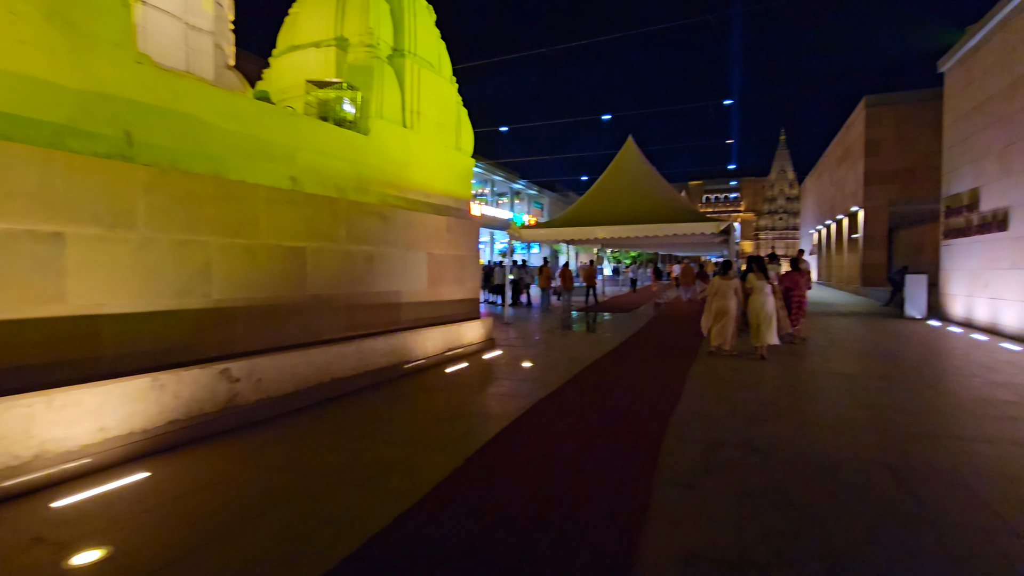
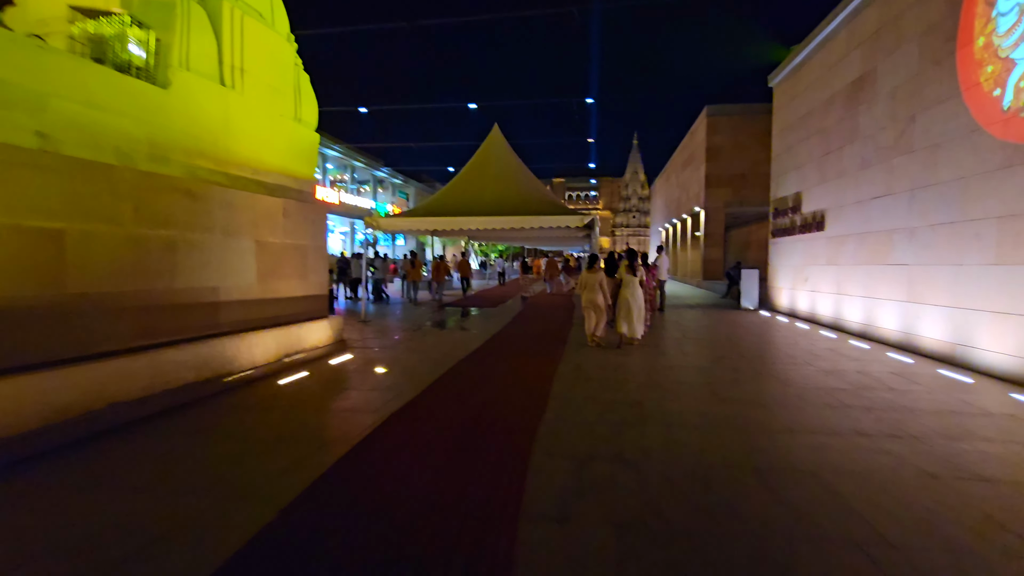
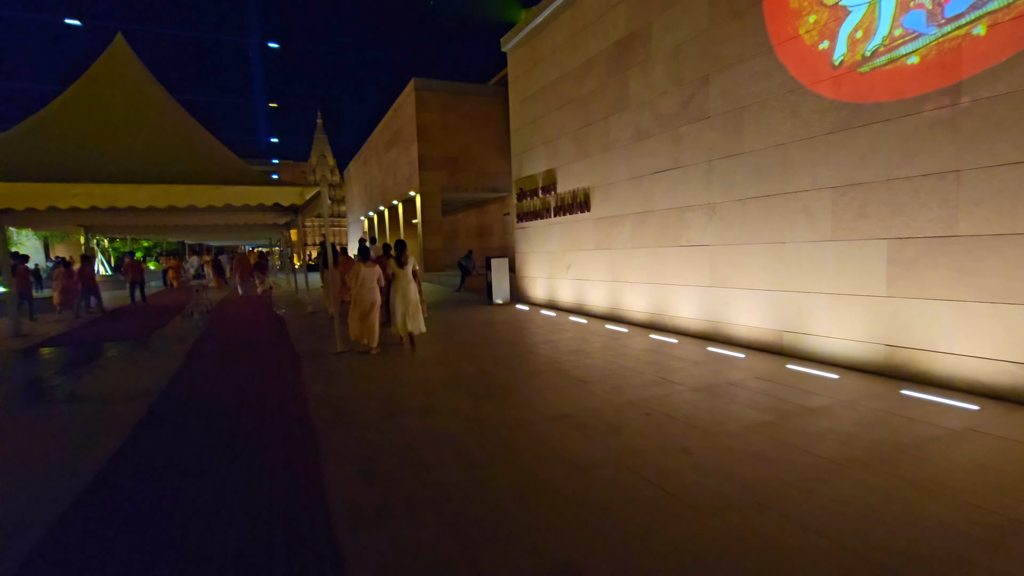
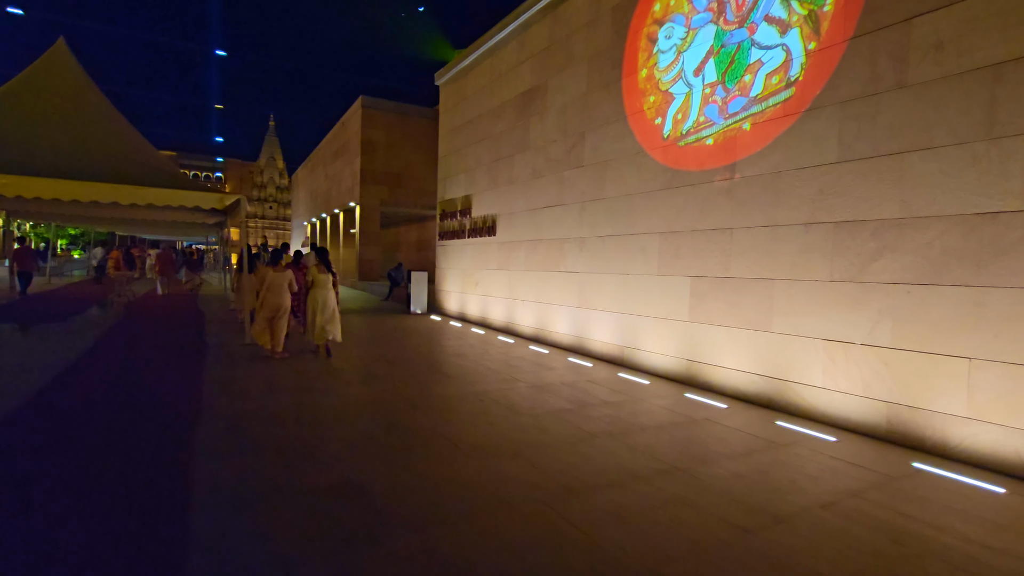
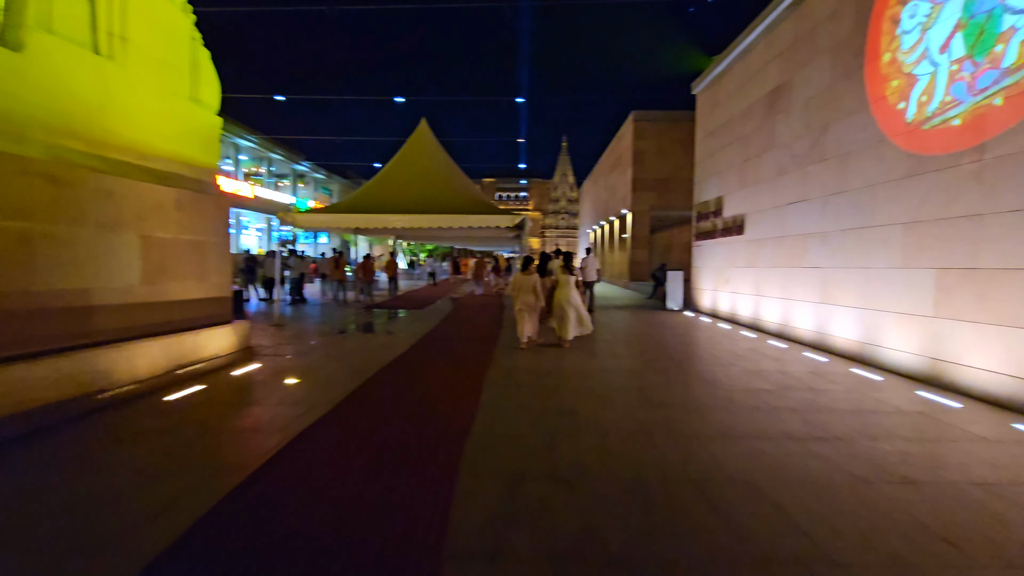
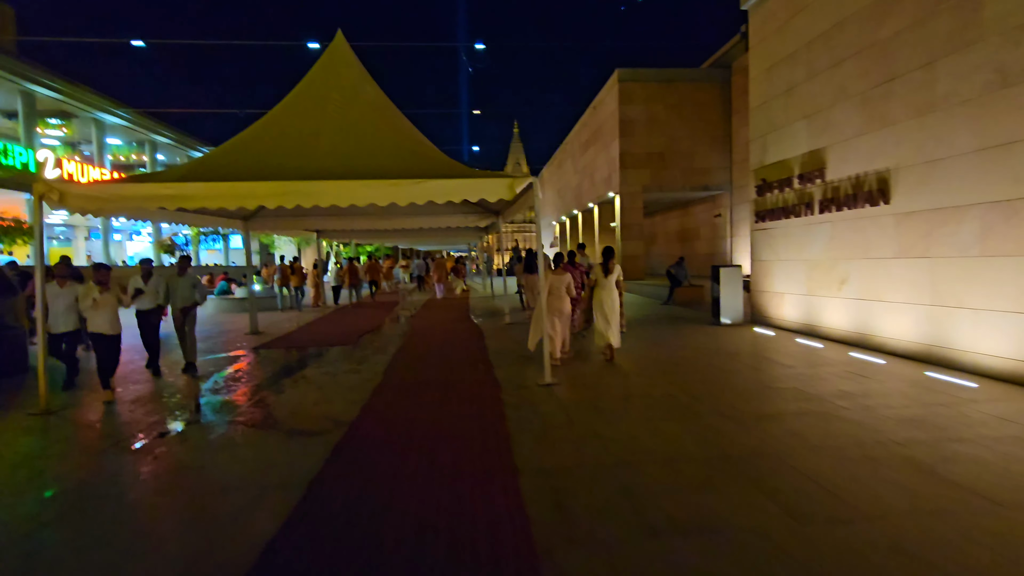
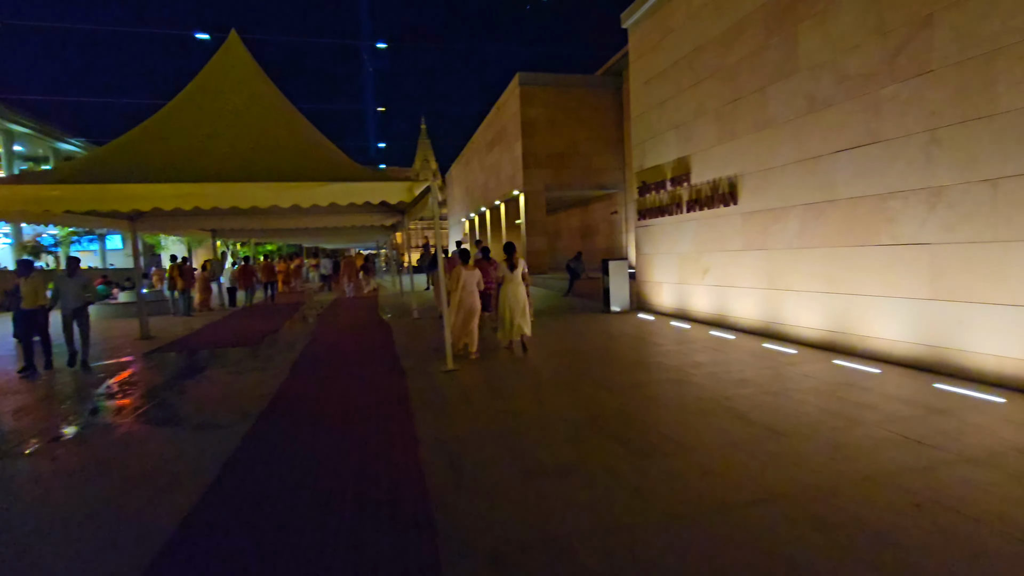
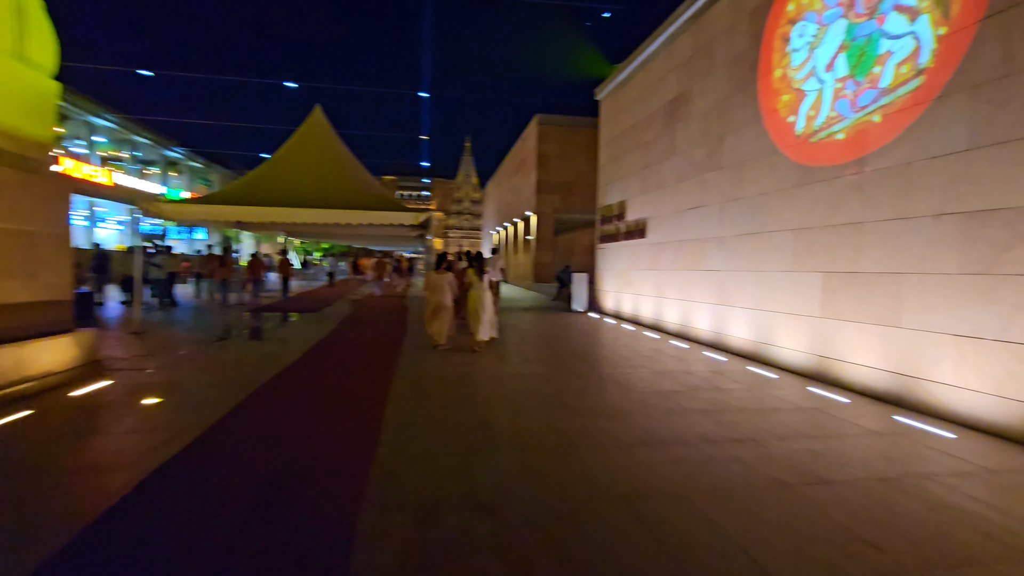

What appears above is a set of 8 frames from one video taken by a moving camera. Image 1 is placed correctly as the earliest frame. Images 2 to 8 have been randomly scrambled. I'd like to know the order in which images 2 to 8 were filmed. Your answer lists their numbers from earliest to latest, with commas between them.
2, 5, 8, 4, 3, 7, 6
